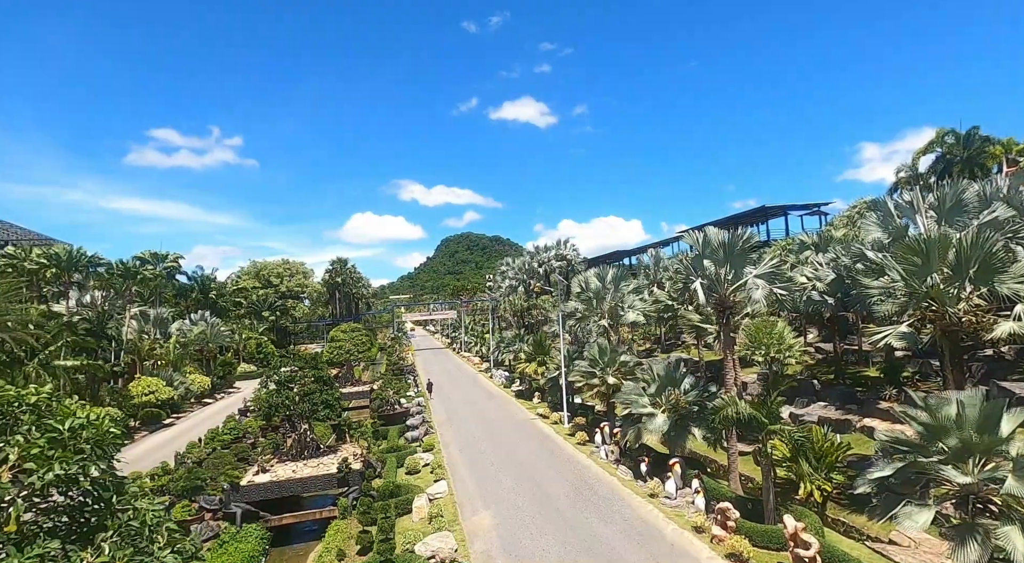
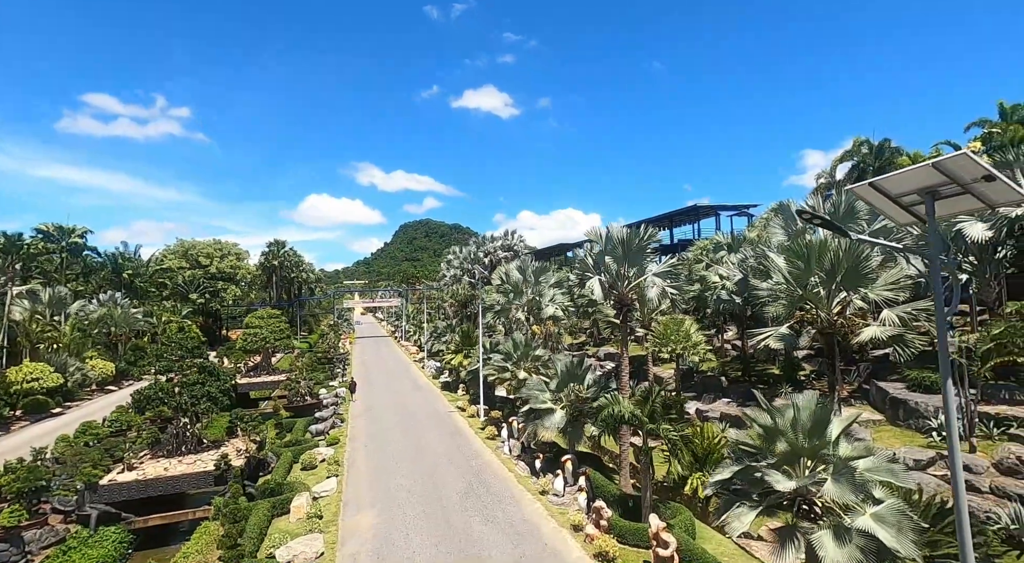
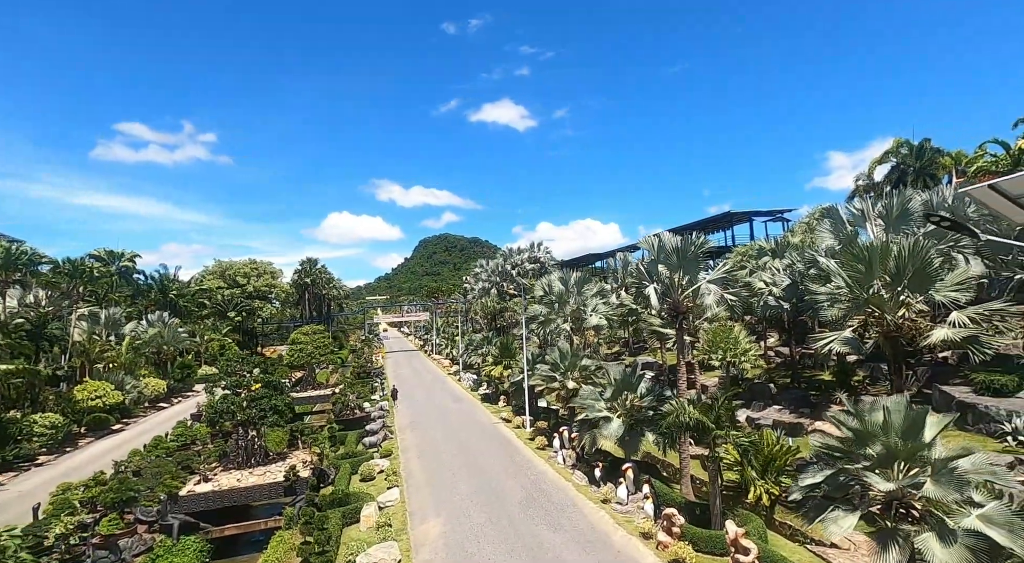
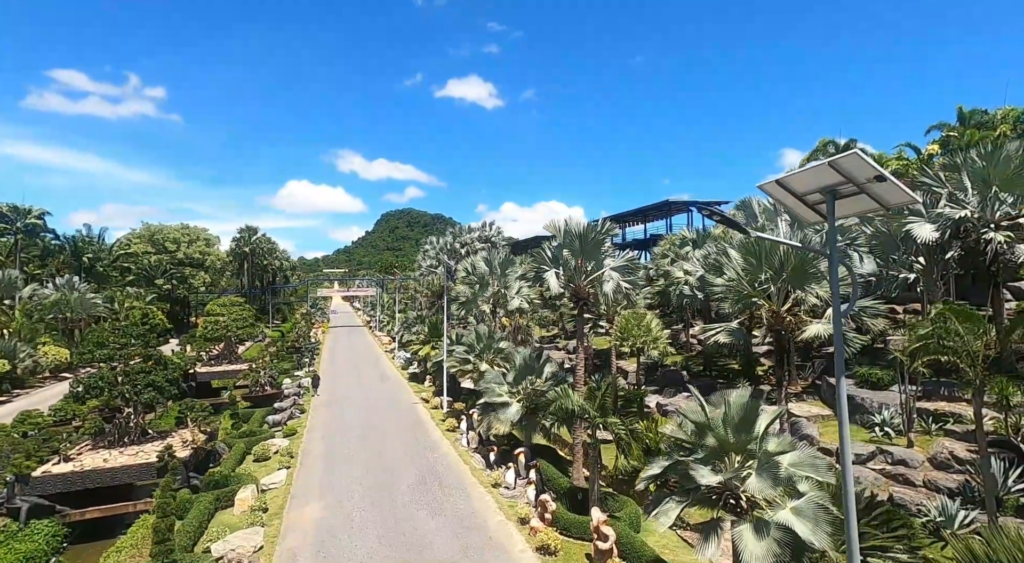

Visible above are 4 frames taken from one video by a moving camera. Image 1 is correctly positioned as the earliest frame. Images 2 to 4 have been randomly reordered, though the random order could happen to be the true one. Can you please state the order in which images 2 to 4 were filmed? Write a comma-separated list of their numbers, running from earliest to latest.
3, 2, 4
